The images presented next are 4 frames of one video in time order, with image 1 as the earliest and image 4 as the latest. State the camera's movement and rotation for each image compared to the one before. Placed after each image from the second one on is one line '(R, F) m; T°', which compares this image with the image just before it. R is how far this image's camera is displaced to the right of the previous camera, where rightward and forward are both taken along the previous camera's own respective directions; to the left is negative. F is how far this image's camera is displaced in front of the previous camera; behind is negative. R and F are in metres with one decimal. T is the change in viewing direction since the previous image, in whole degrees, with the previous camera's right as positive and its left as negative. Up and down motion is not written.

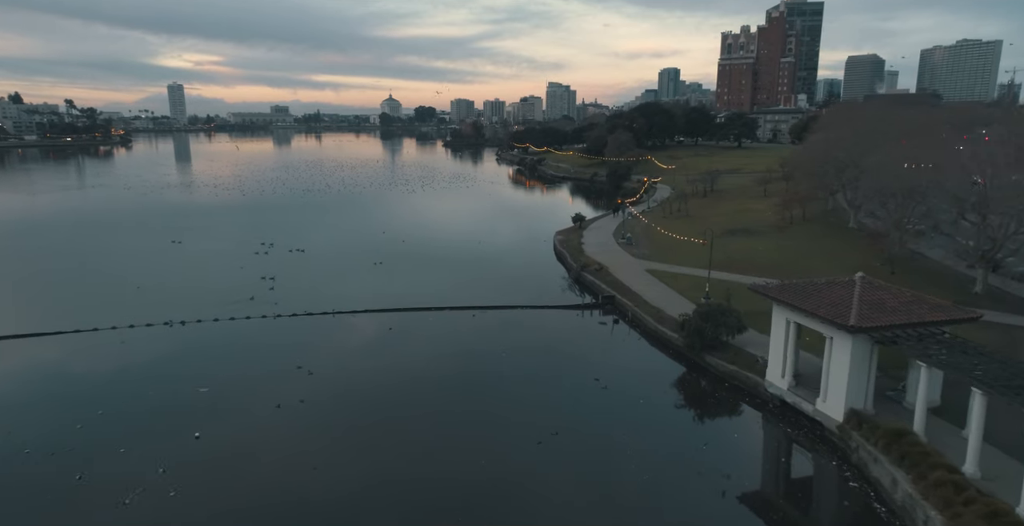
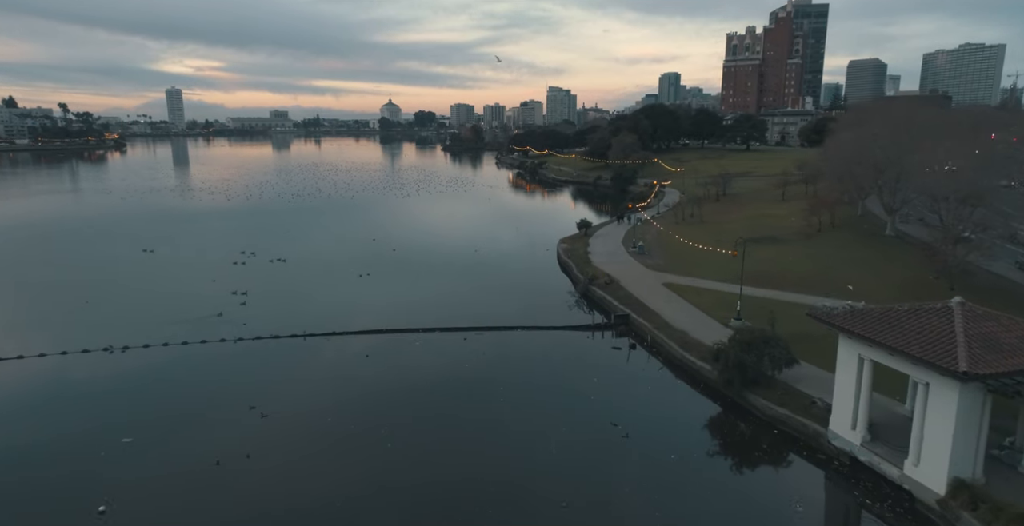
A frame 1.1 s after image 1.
(0.0, +3.0) m; 0°
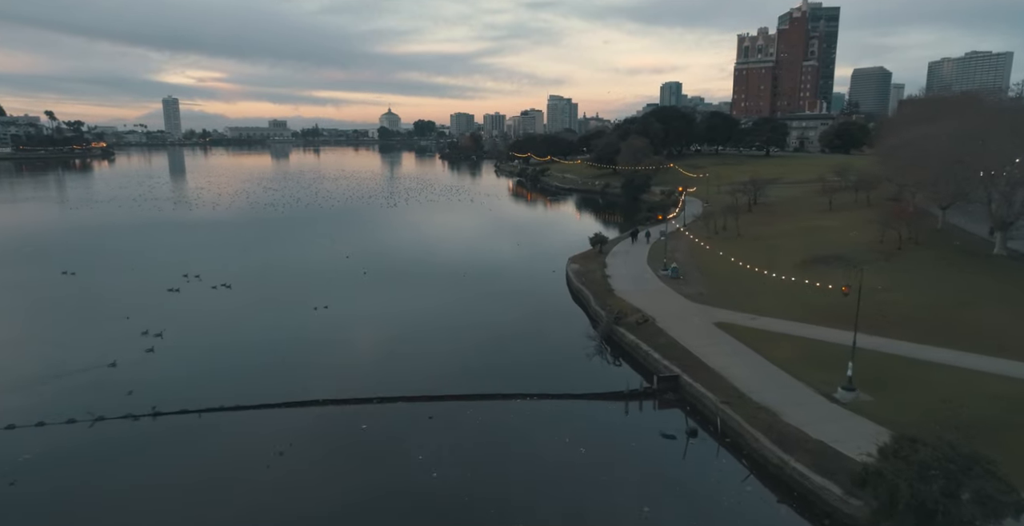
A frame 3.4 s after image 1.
(+0.1, +6.3) m; 0°
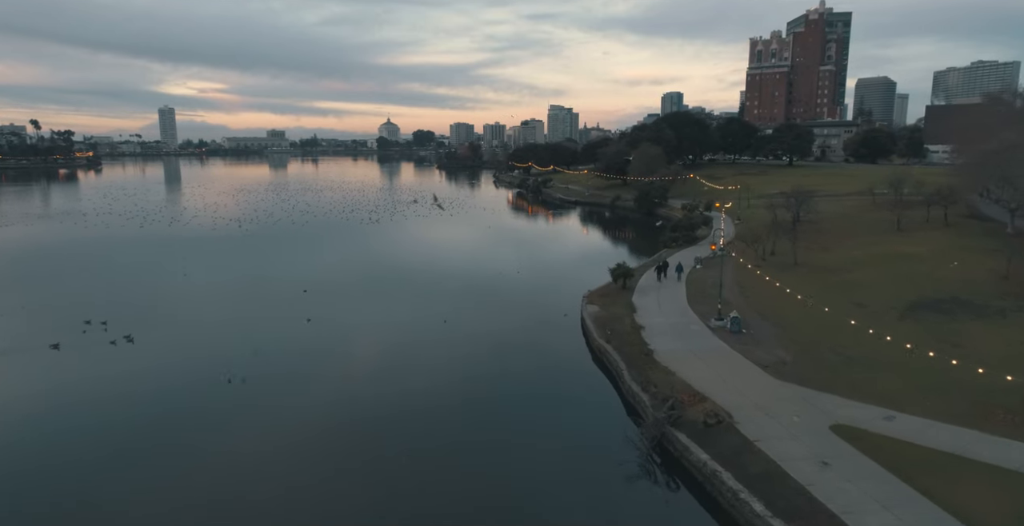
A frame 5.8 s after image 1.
(+0.1, +6.4) m; 0°
